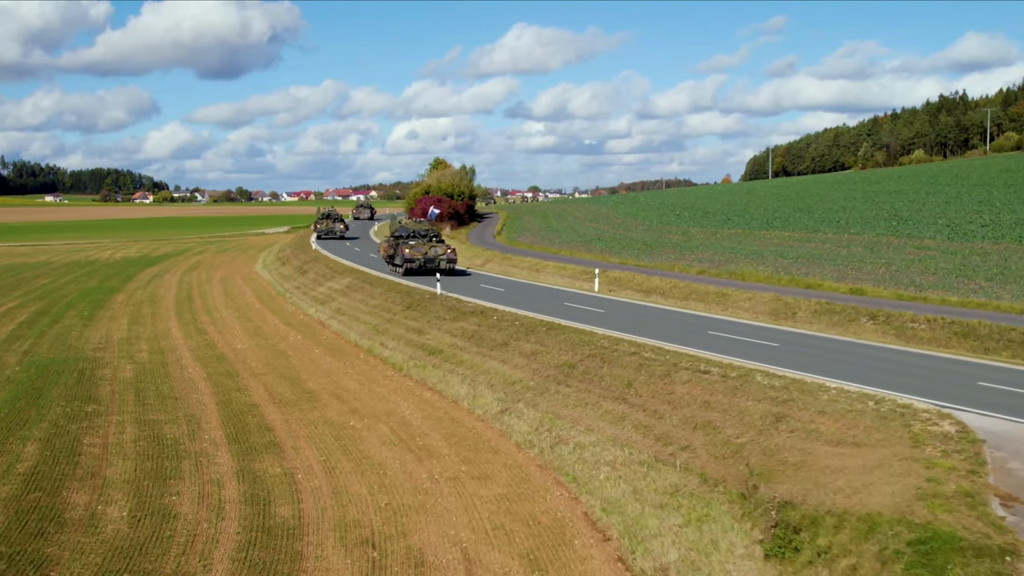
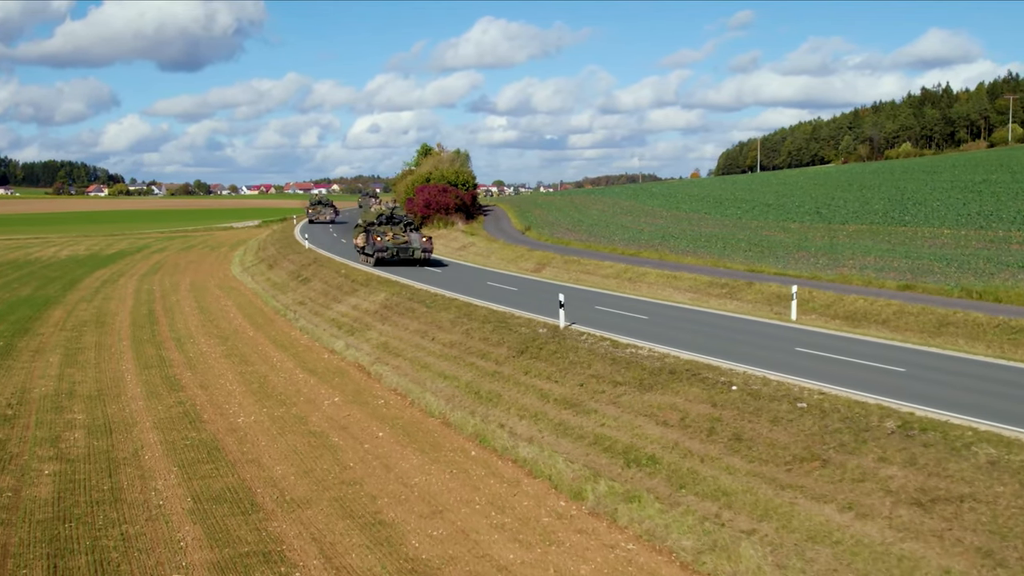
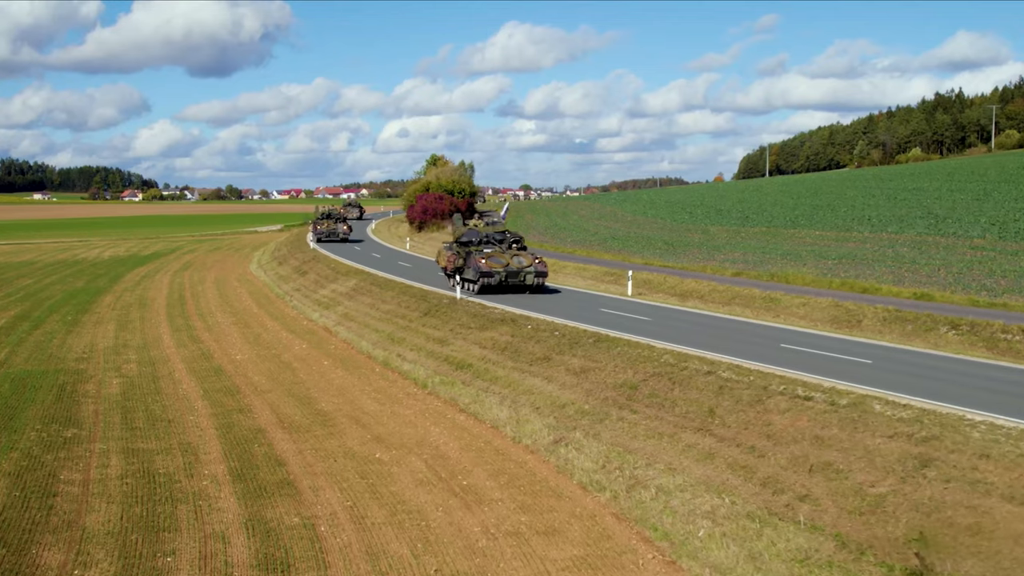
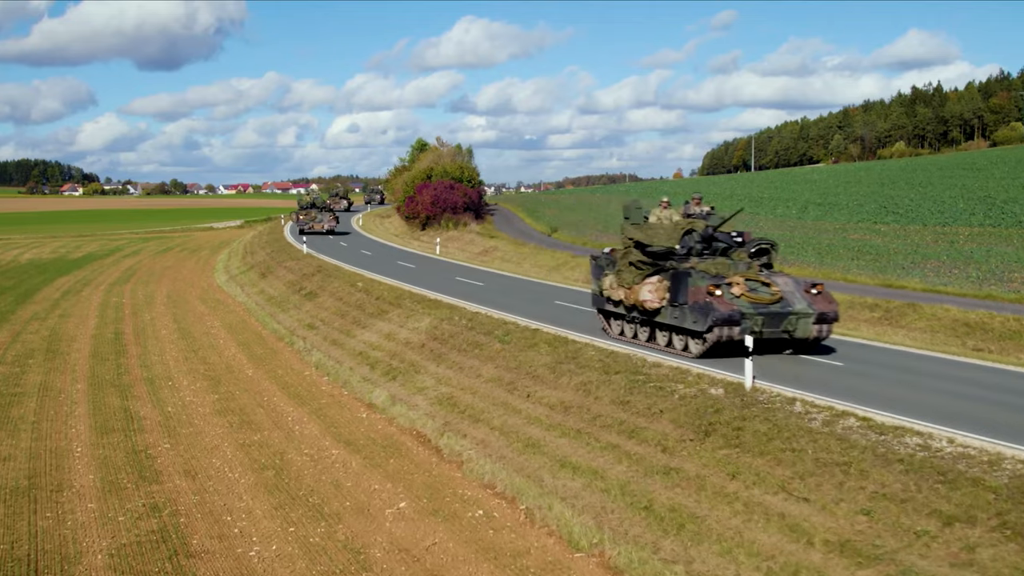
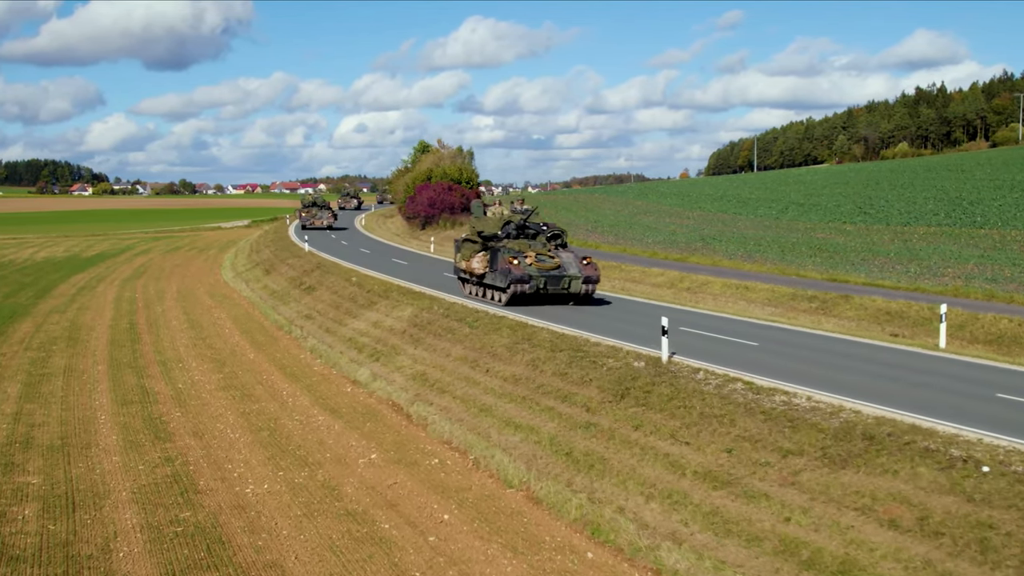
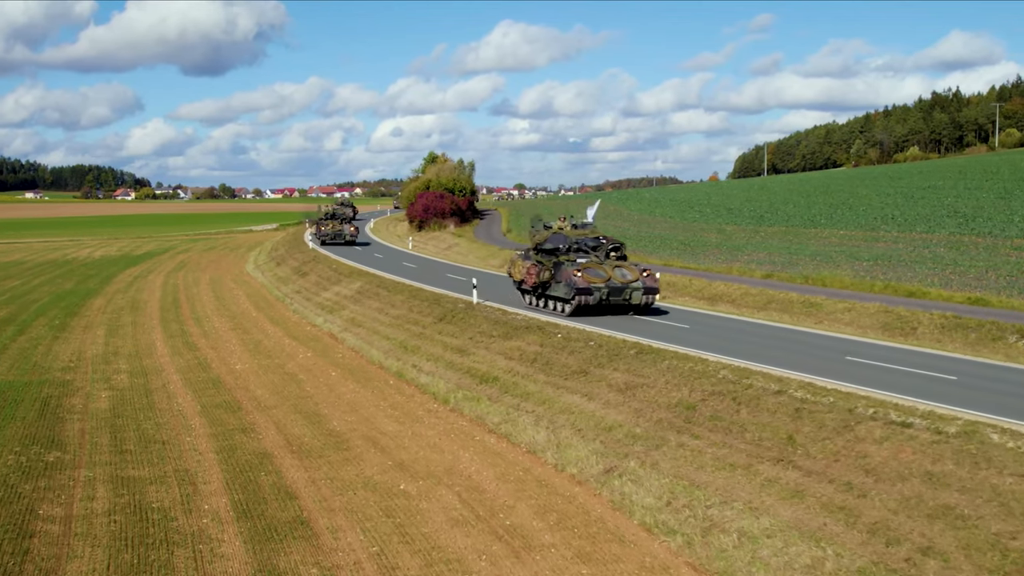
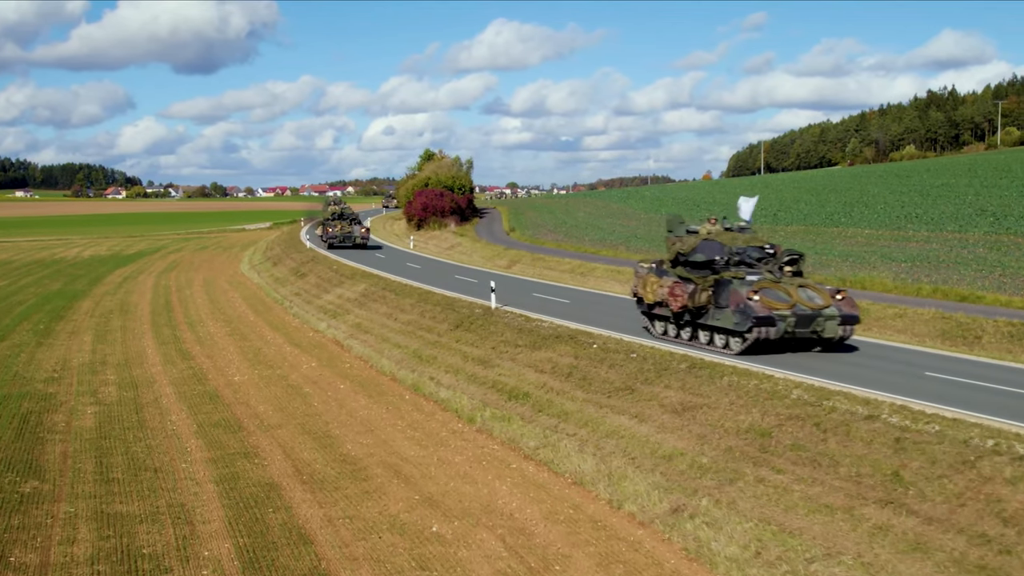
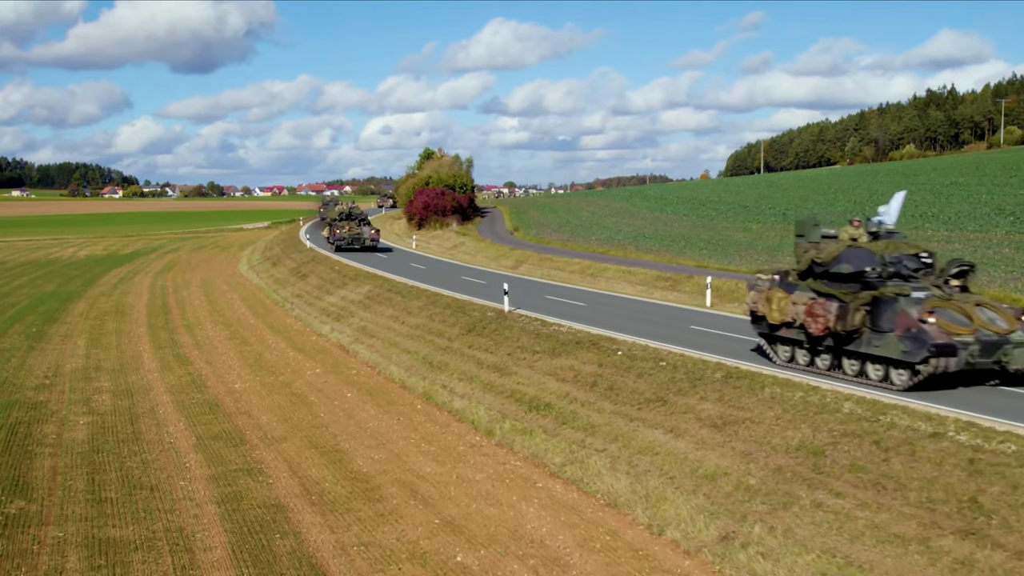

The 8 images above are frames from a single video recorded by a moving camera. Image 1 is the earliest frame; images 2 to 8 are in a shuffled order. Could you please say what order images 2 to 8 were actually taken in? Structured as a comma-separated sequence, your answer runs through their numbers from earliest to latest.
3, 6, 7, 8, 2, 5, 4
